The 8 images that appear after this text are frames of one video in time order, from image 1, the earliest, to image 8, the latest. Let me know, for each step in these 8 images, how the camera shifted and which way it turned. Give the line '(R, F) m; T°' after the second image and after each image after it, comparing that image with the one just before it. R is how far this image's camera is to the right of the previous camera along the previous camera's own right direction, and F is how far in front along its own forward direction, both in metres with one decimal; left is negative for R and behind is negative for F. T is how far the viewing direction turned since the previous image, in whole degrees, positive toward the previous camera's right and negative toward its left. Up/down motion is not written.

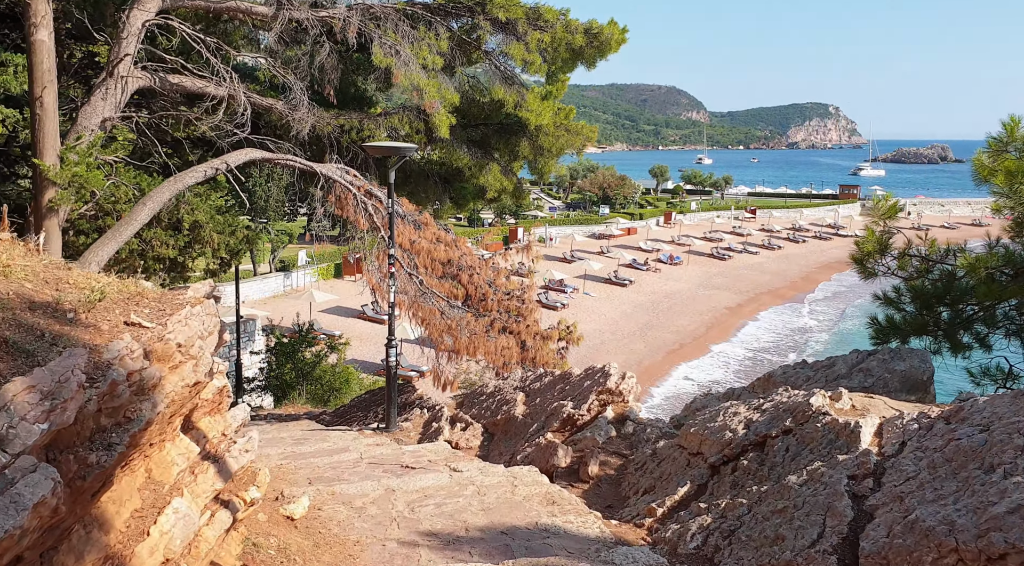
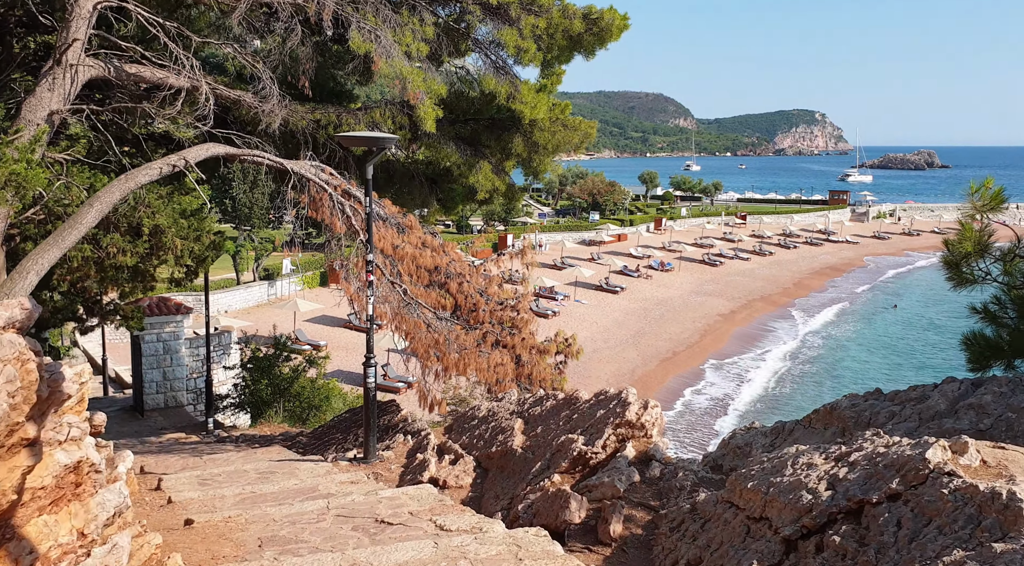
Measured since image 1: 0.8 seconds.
(-0.1, +1.2) m; +1°
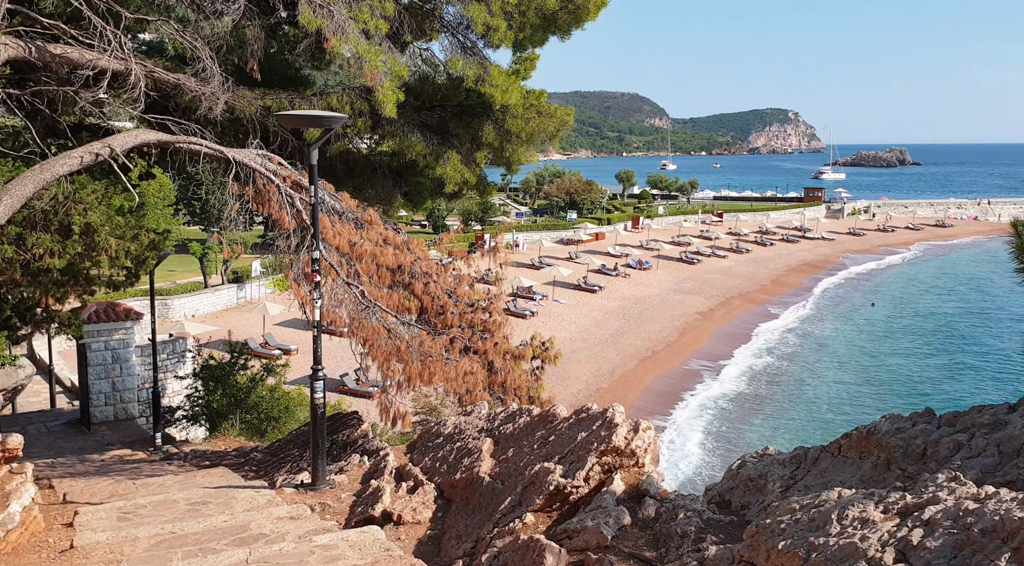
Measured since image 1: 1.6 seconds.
(+0.1, +1.0) m; +2°
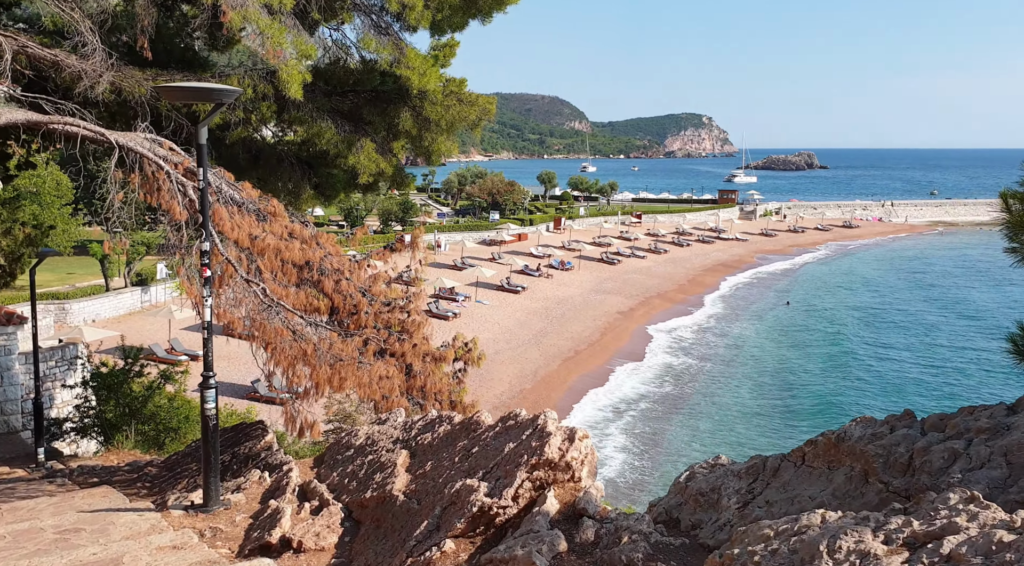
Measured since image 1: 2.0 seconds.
(0.0, +0.7) m; +6°
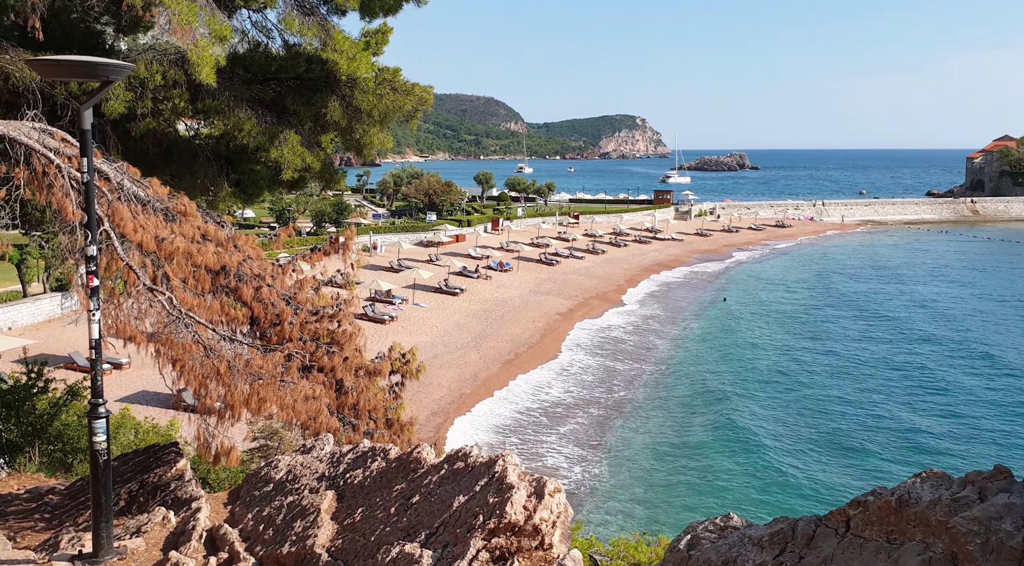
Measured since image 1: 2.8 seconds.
(0.0, +0.9) m; +4°
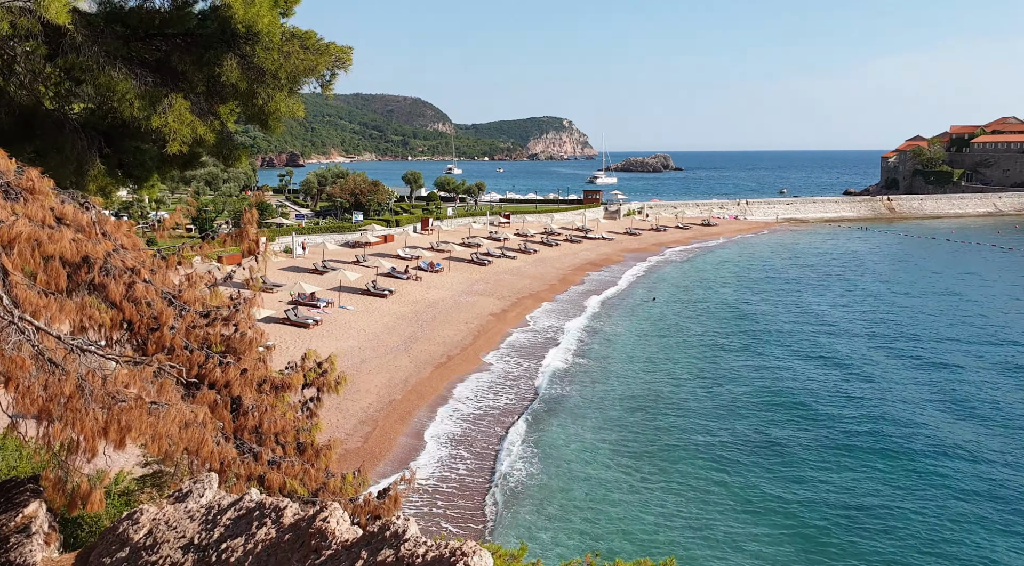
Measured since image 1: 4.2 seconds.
(-0.1, +1.6) m; +5°
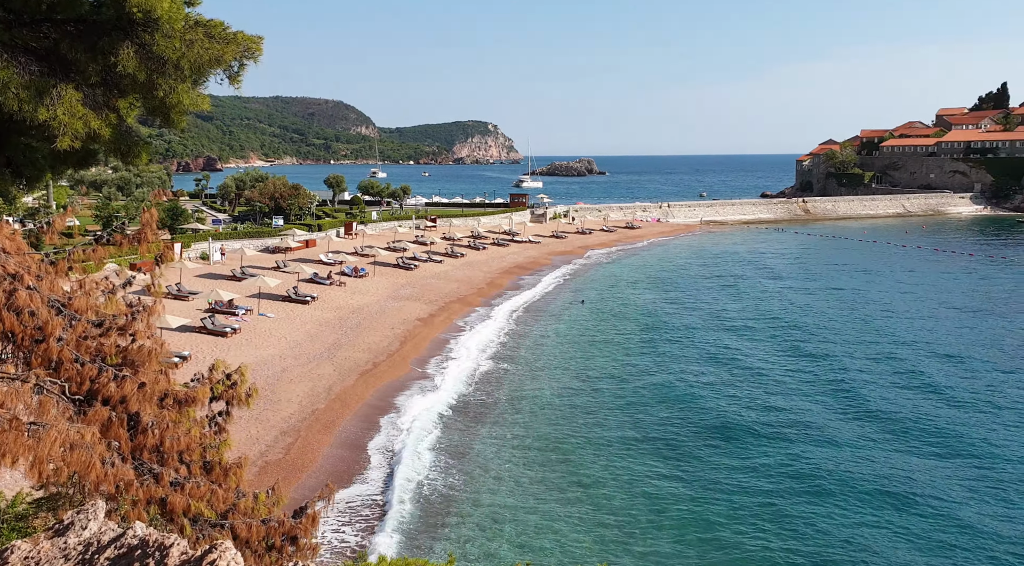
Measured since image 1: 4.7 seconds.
(0.0, +0.4) m; +5°
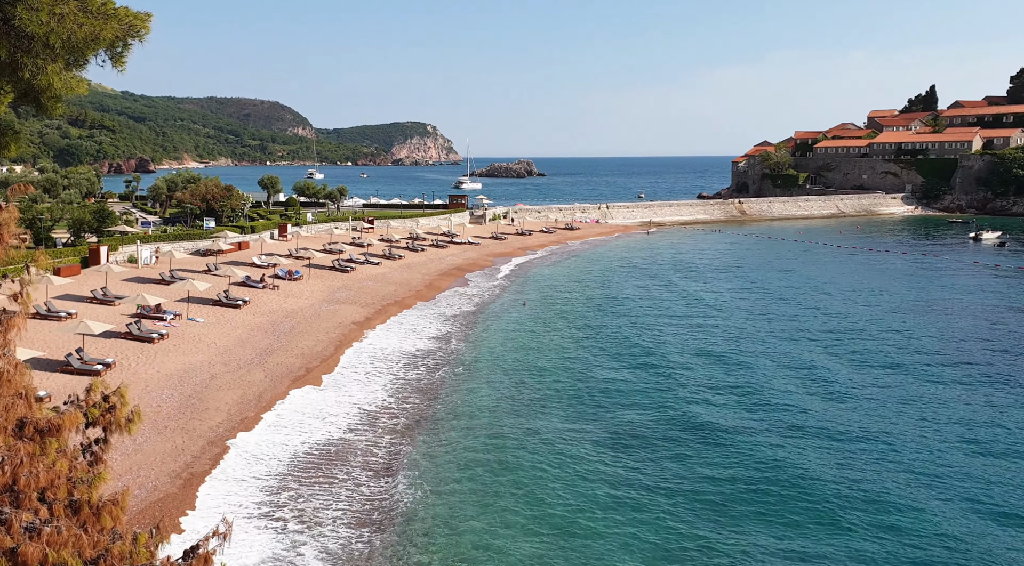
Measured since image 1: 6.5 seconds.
(+0.2, +0.8) m; +4°
